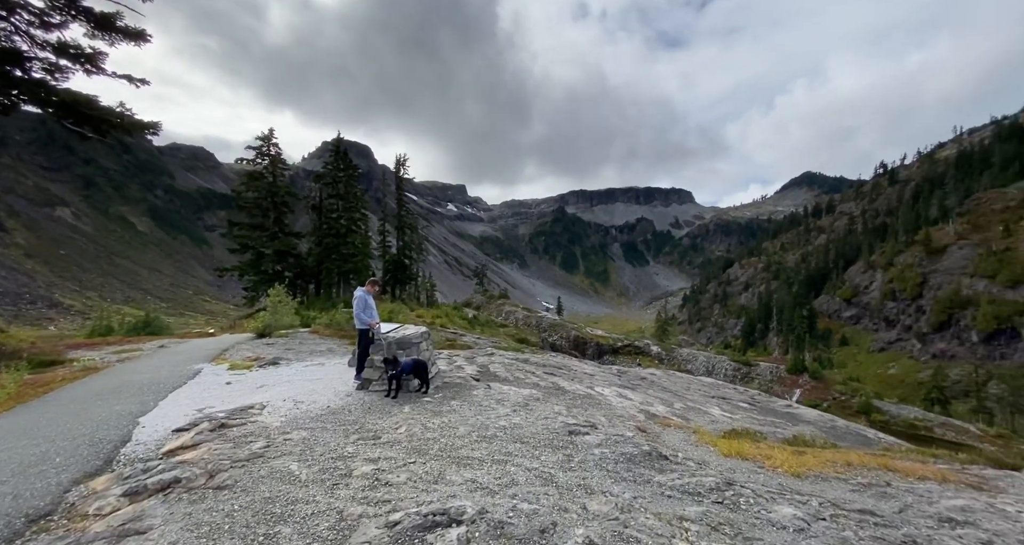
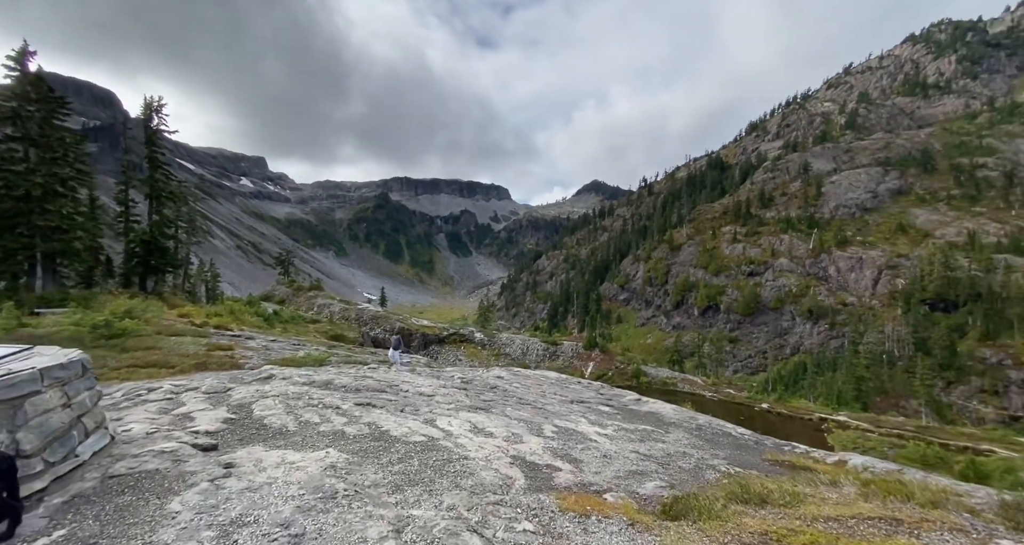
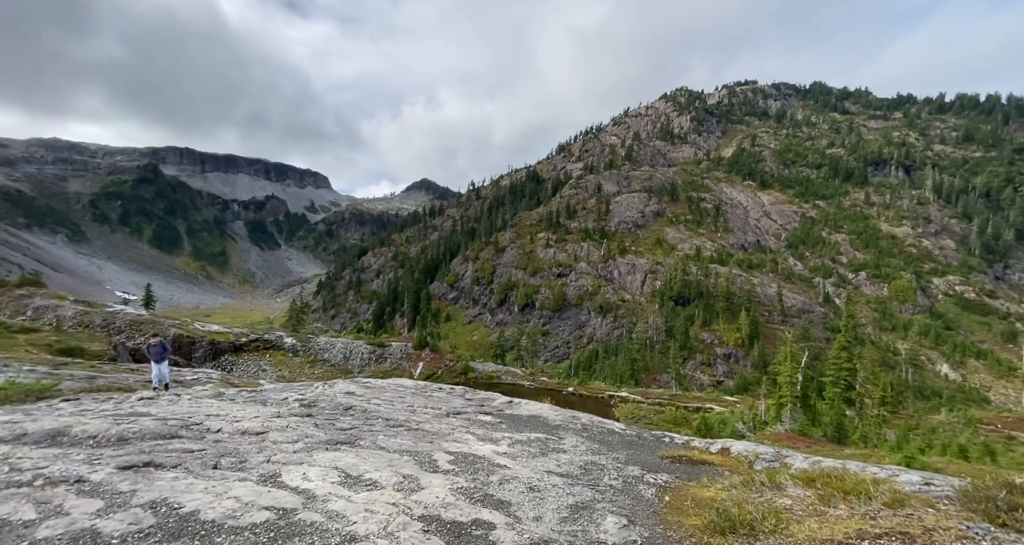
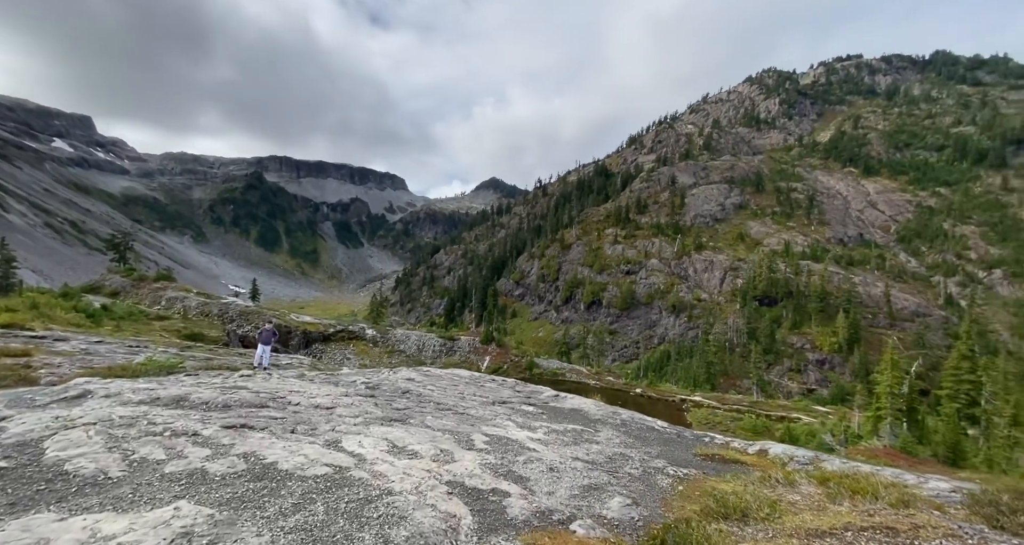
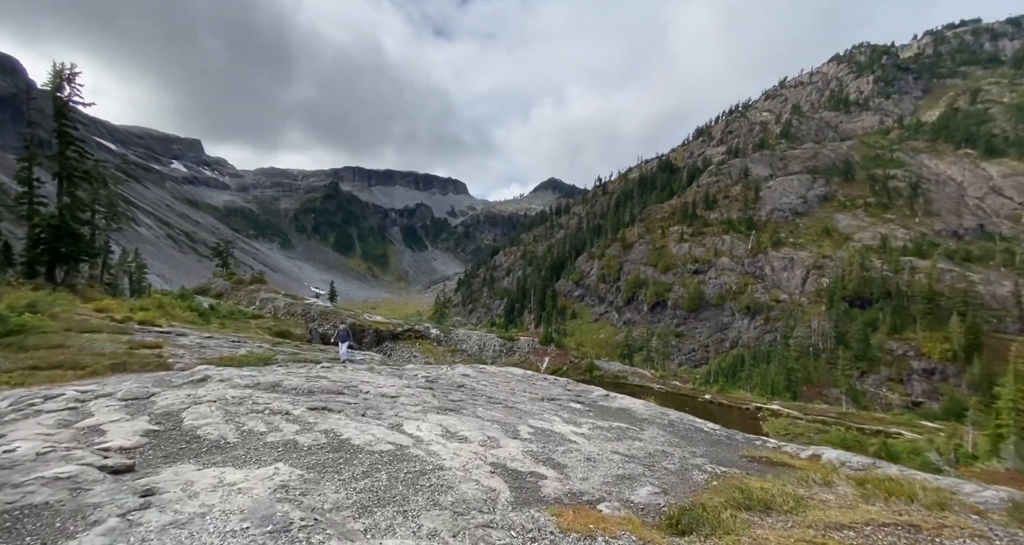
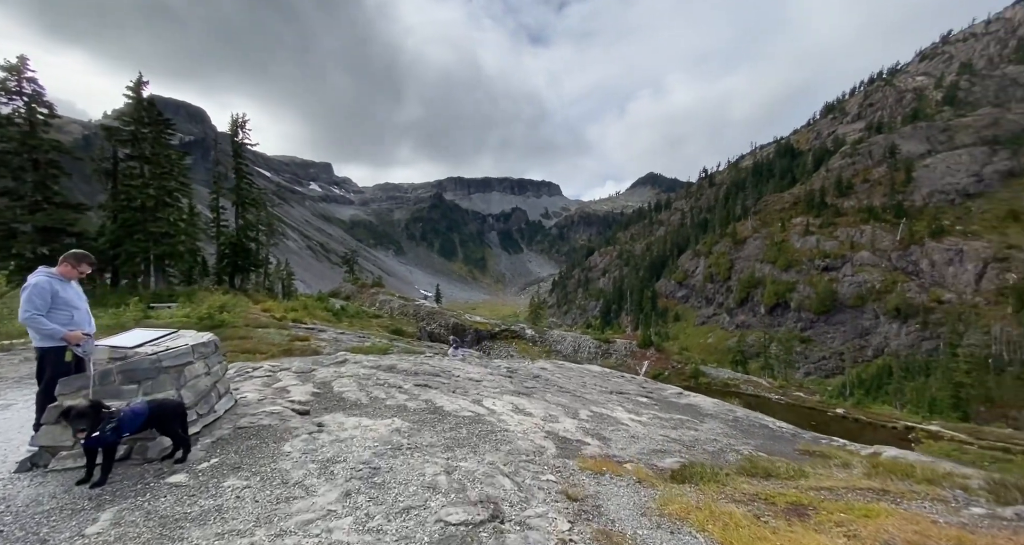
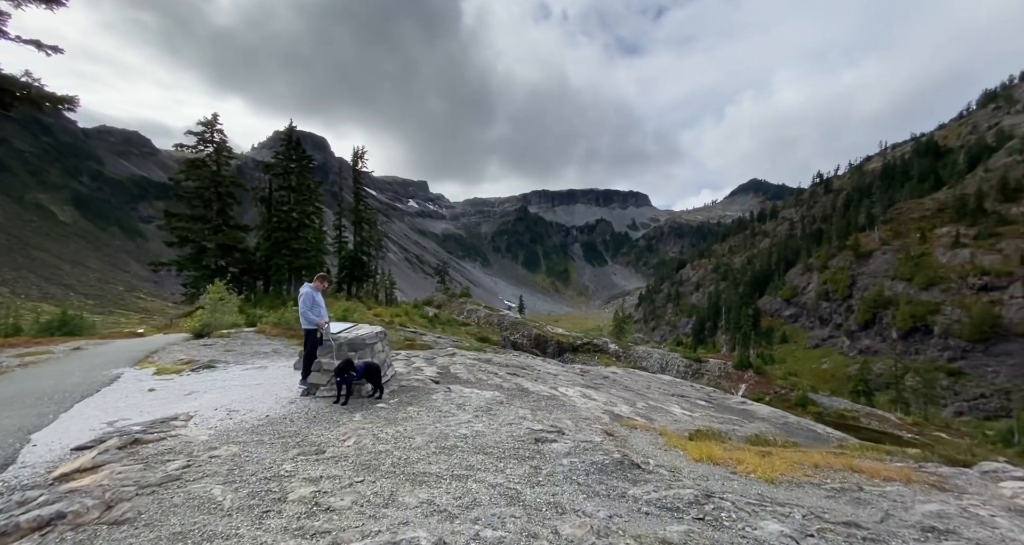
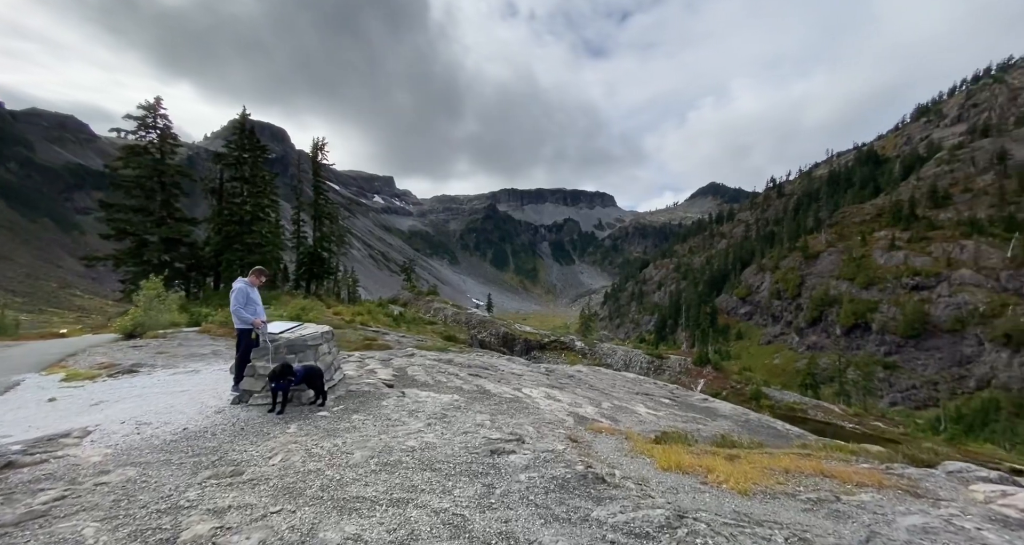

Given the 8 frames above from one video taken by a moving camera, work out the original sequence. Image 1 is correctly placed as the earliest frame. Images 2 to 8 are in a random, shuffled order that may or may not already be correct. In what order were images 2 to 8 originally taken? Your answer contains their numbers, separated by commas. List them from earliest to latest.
7, 8, 6, 2, 5, 4, 3
